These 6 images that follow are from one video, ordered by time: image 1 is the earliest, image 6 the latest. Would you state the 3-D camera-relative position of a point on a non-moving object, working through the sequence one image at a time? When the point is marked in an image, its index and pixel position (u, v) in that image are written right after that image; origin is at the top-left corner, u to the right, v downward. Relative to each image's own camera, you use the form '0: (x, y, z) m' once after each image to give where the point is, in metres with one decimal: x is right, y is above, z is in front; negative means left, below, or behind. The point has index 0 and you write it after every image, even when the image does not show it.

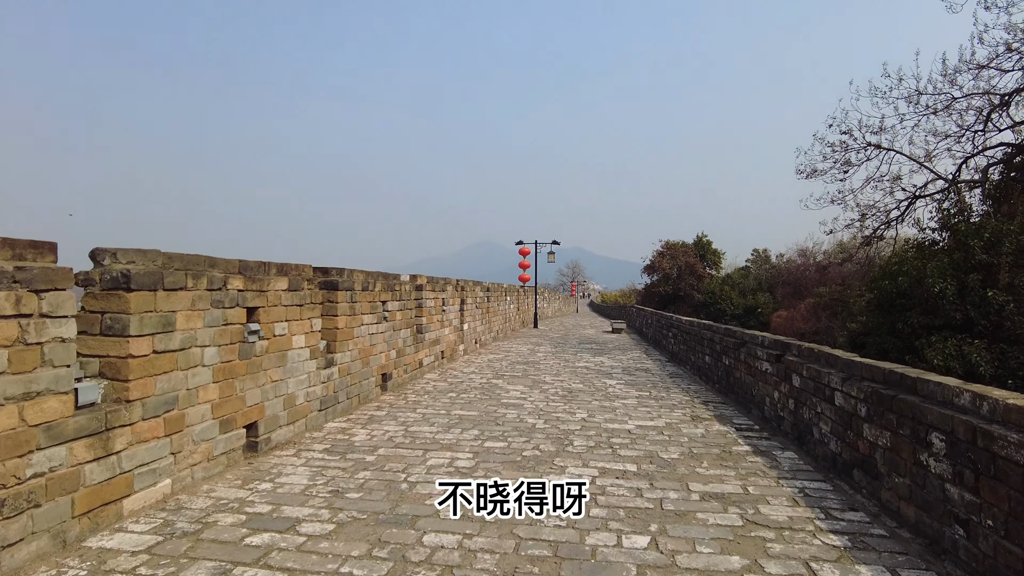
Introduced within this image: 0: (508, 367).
0: (-0.1, -1.1, +9.1) m
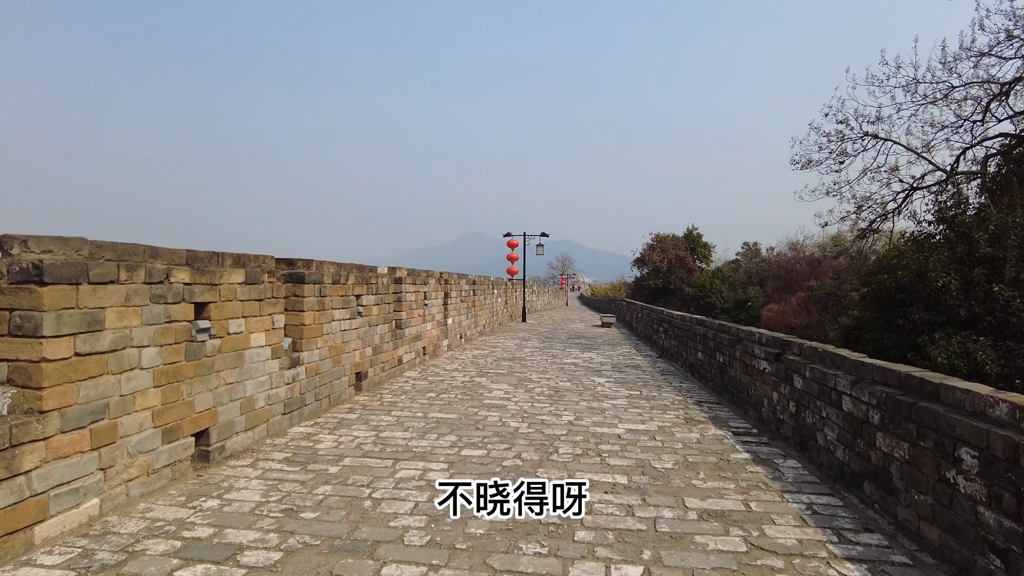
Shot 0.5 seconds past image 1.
0: (-0.3, -1.0, +8.7) m
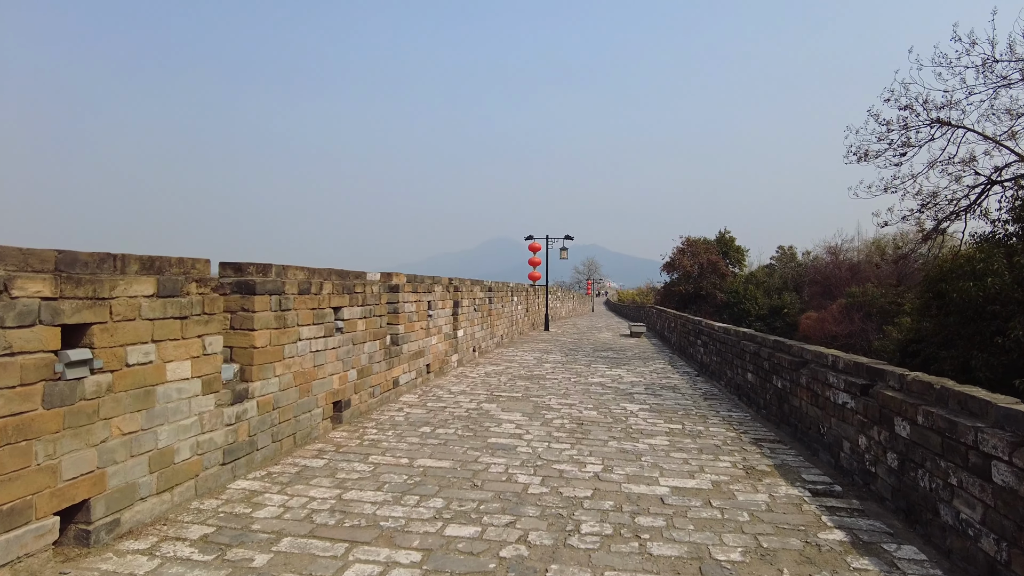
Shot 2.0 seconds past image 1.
0: (-0.1, -1.1, +7.6) m
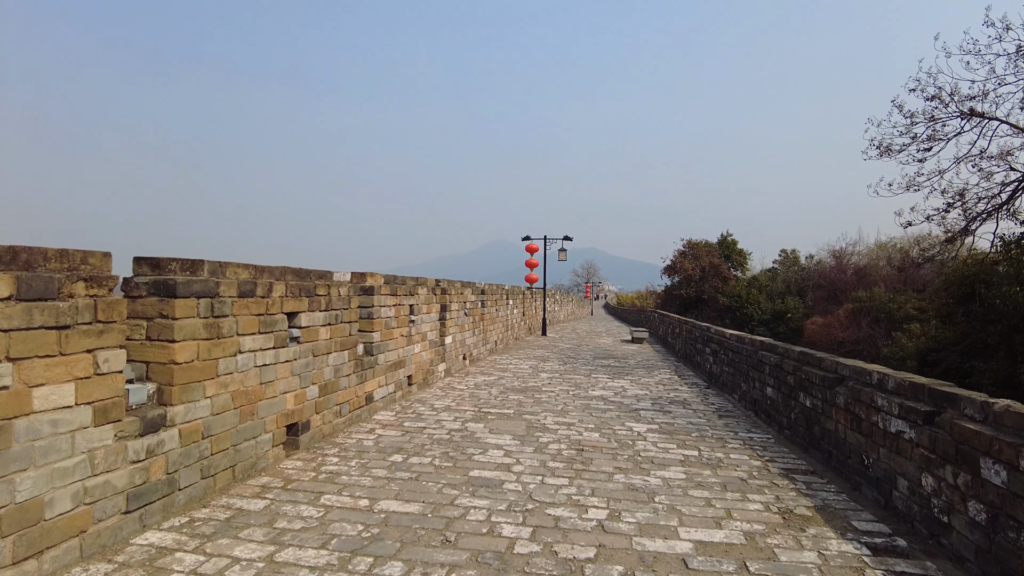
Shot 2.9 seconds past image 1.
0: (-0.1, -1.1, +6.8) m
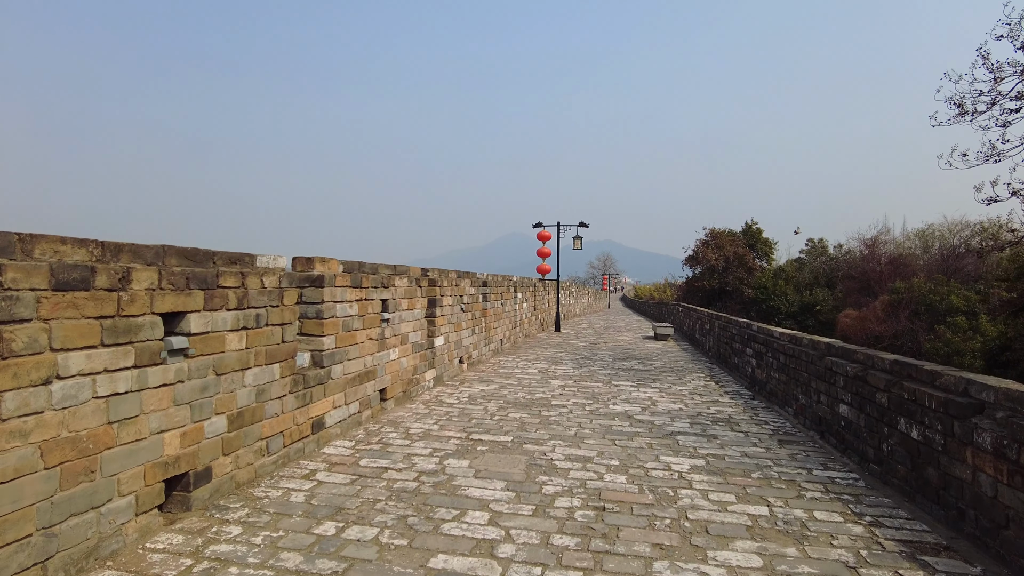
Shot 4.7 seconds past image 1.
0: (-0.1, -1.0, +5.4) m
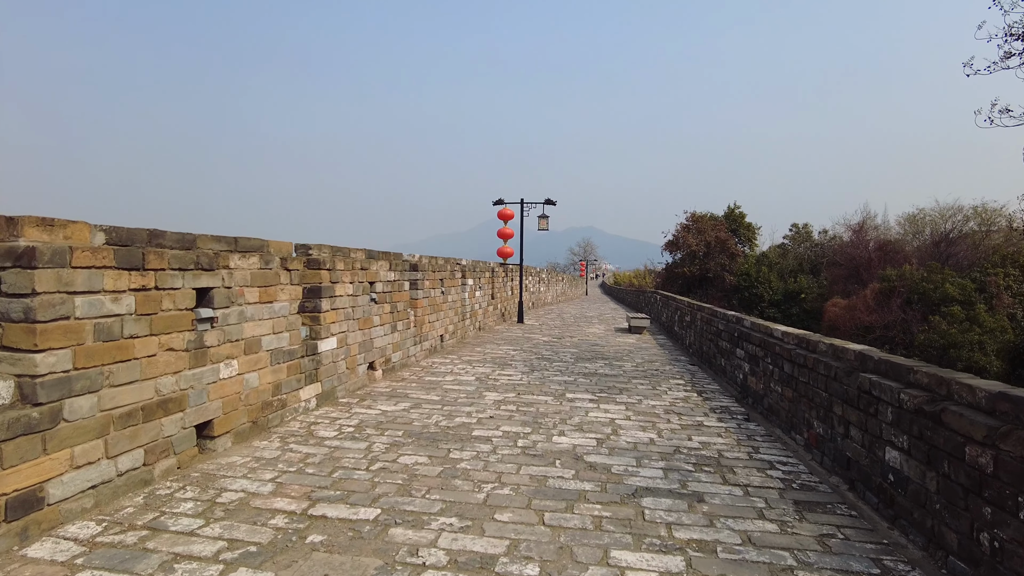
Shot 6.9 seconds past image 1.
0: (-0.7, -0.9, +3.7) m
